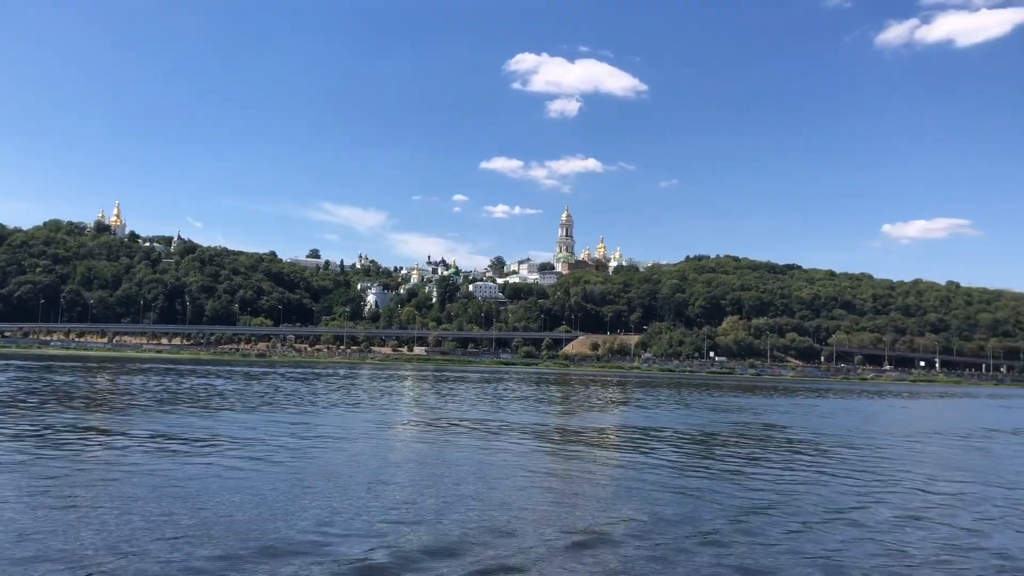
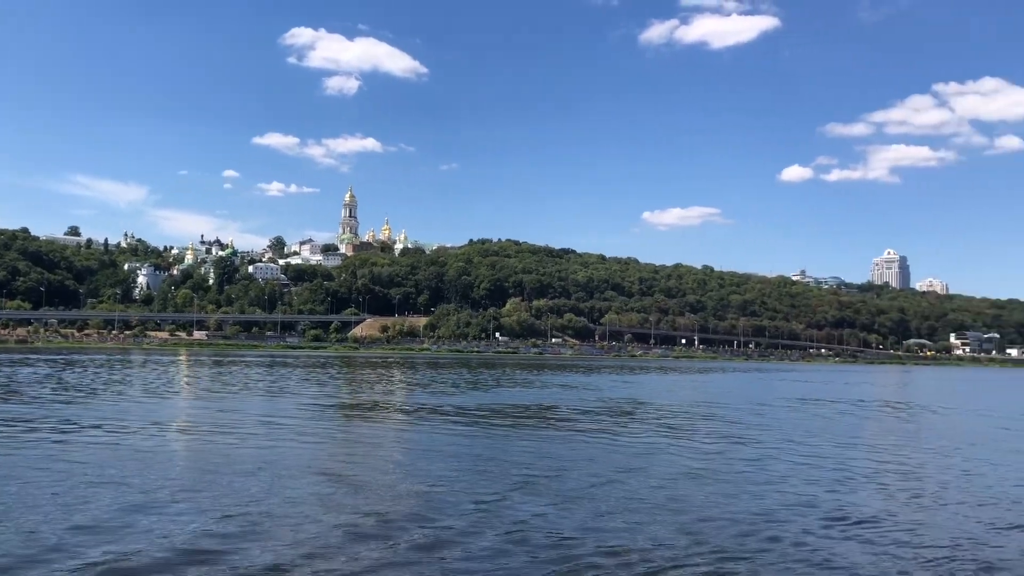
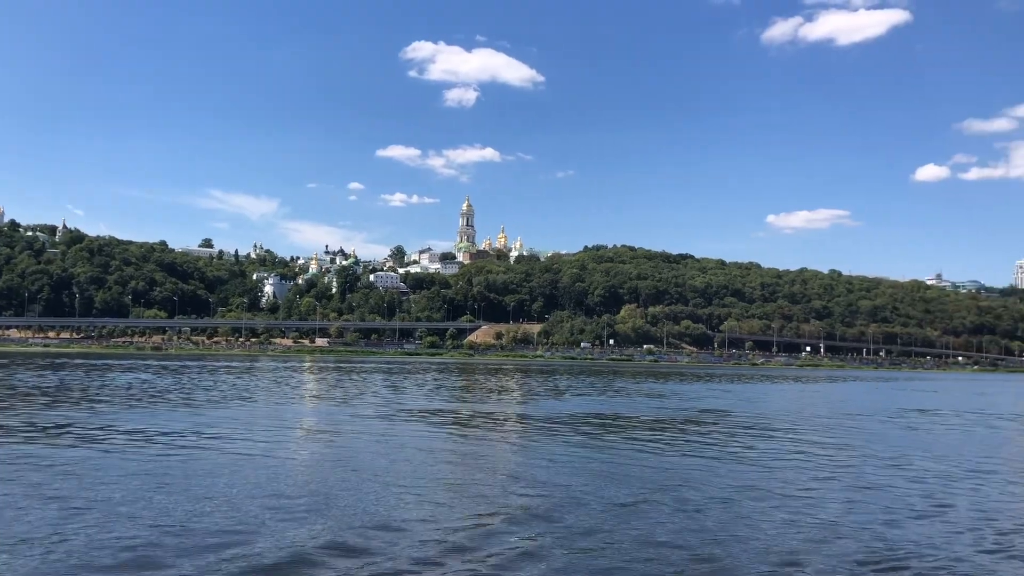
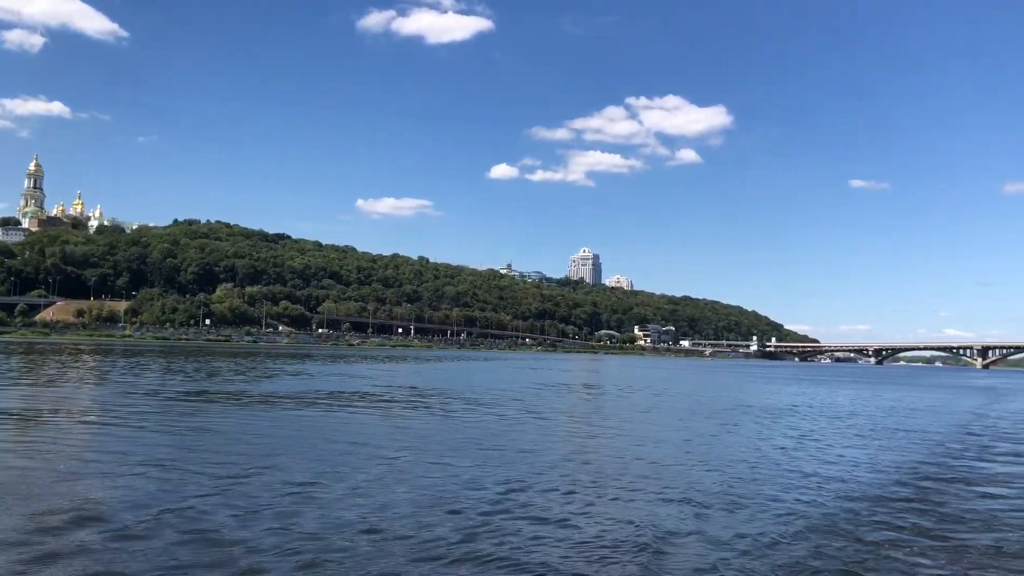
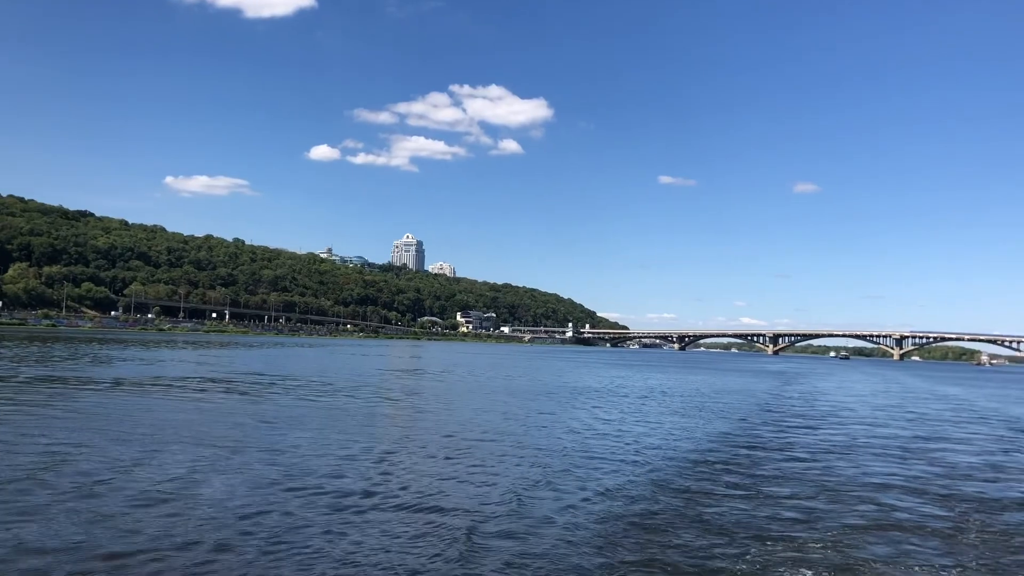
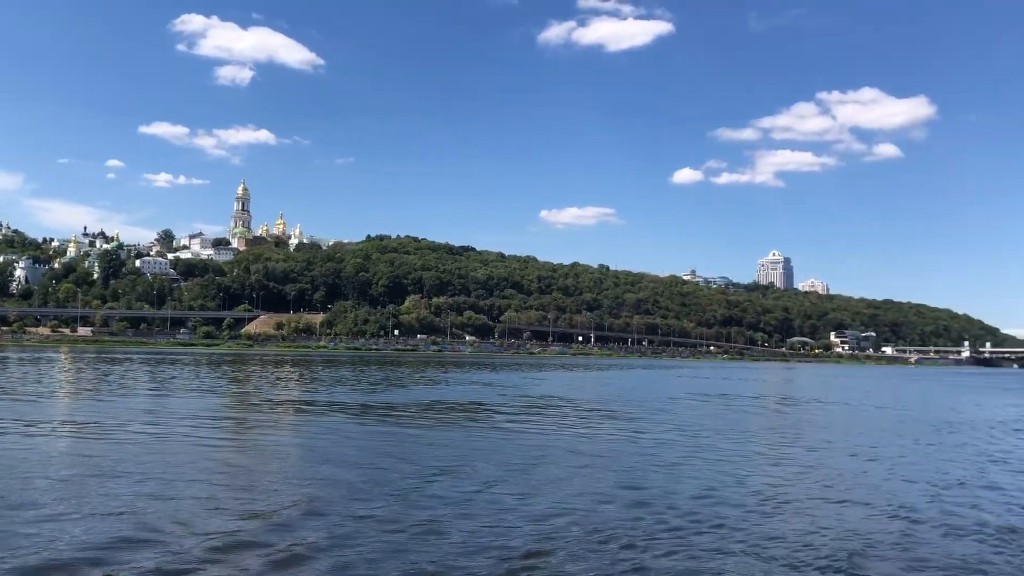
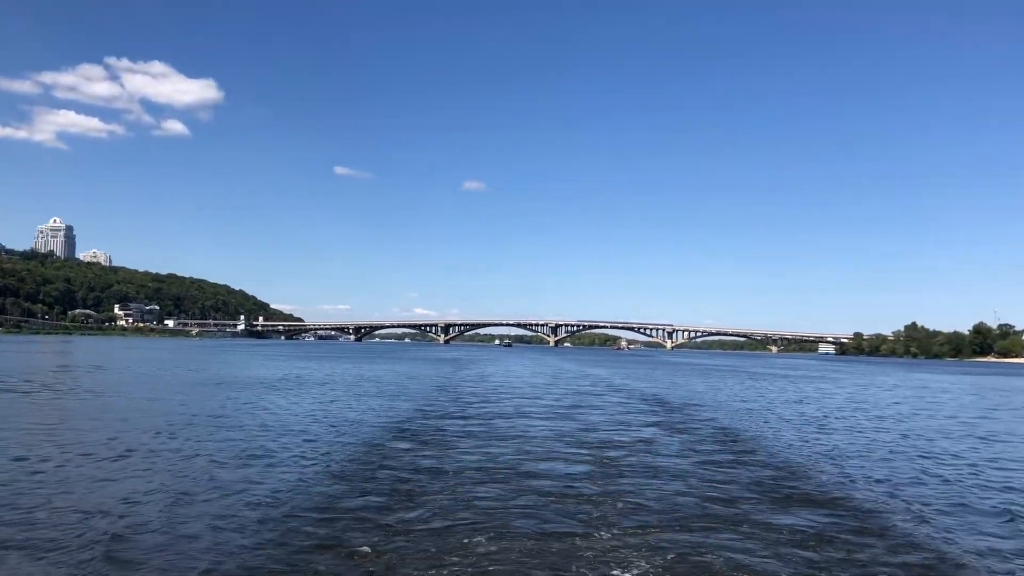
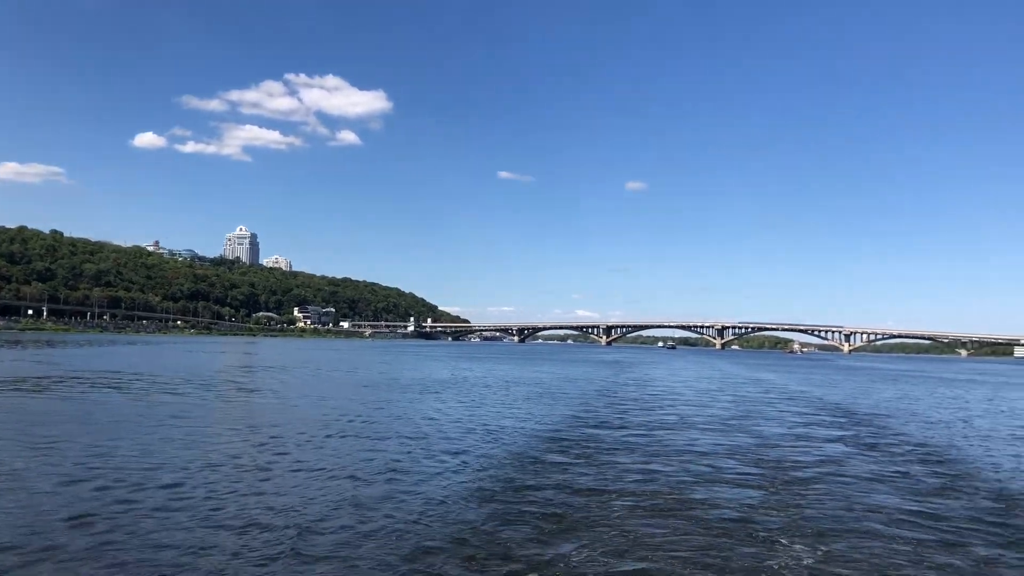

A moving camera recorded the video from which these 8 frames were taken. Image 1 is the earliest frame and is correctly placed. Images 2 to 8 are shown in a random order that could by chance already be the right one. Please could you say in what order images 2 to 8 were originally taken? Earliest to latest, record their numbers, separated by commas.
3, 2, 6, 4, 5, 8, 7
